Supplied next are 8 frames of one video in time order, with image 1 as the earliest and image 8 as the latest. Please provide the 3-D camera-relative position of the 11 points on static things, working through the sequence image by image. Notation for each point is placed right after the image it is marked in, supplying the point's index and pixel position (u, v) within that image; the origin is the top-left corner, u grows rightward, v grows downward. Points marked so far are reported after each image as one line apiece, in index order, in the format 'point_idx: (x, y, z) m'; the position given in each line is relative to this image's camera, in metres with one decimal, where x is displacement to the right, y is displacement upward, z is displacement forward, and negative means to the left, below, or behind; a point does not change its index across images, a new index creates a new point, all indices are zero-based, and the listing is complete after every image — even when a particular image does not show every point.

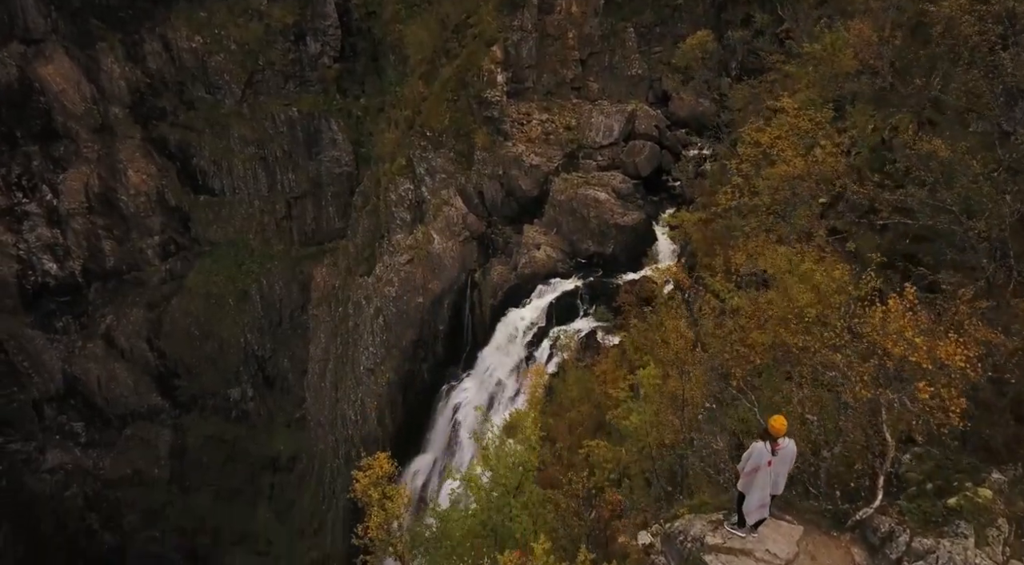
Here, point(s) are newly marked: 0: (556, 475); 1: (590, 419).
0: (+1.4, -4.9, +18.6) m
1: (+2.1, -3.7, +19.1) m
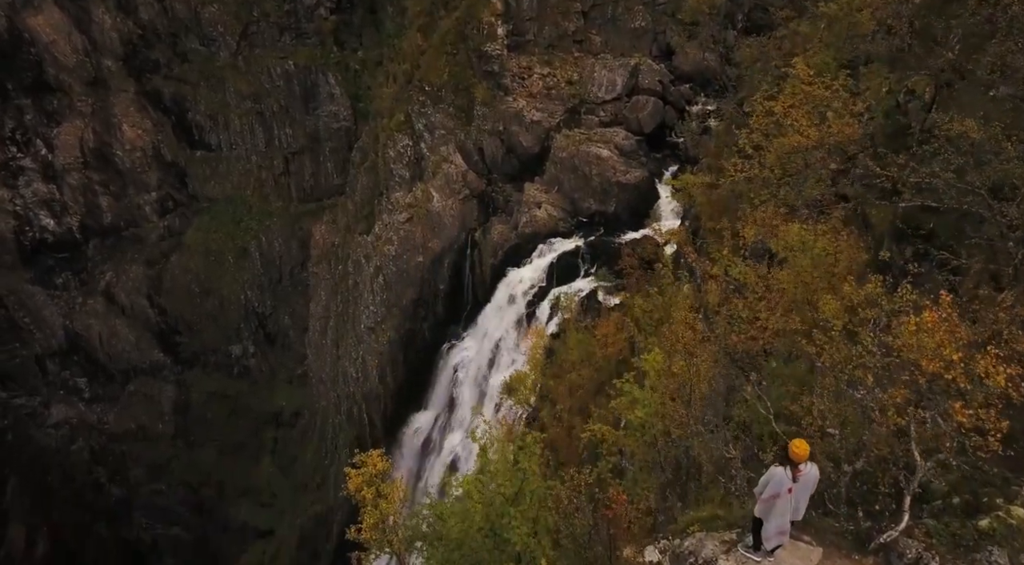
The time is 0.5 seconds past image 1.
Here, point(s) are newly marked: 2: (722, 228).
0: (+1.4, -4.0, +18.7) m
1: (+2.1, -2.7, +19.0) m
2: (+4.0, +1.1, +13.7) m
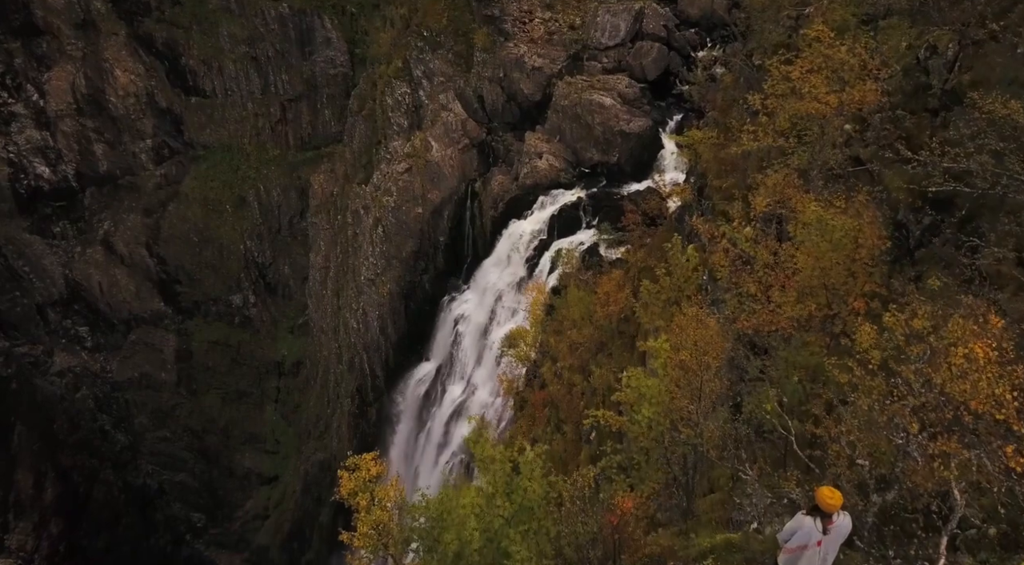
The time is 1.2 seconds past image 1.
0: (+1.4, -2.9, +18.6) m
1: (+2.1, -1.6, +18.9) m
2: (+4.0, +1.8, +13.3) m
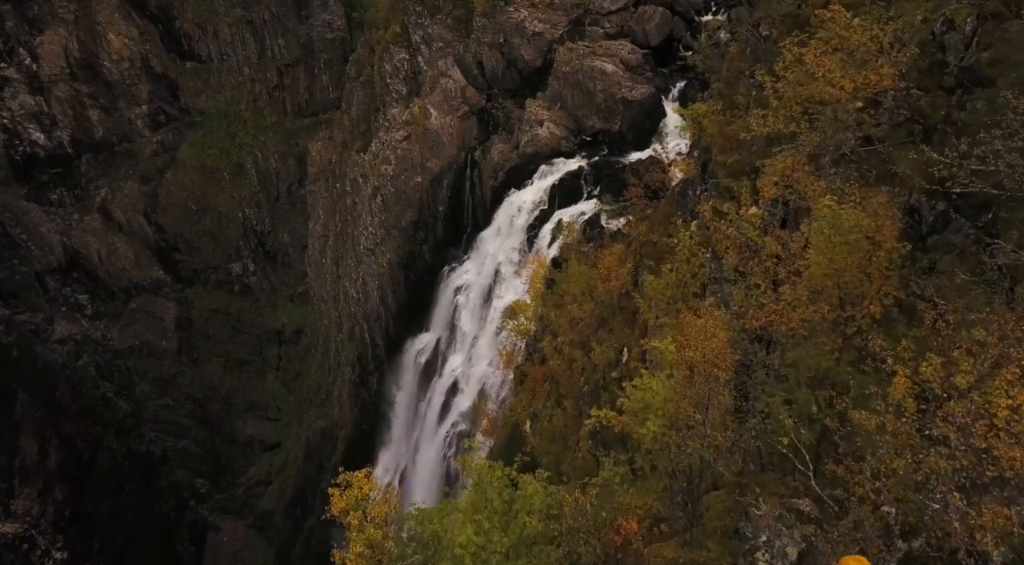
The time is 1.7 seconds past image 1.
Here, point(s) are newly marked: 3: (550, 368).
0: (+1.4, -2.2, +18.5) m
1: (+2.1, -0.9, +18.7) m
2: (+4.0, +2.2, +13.0) m
3: (+1.0, -2.3, +19.6) m
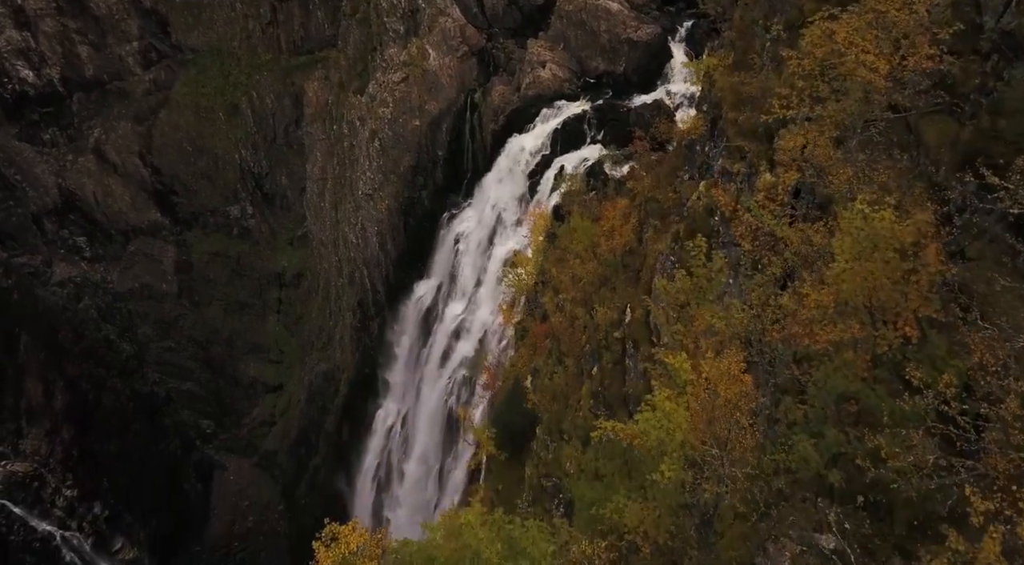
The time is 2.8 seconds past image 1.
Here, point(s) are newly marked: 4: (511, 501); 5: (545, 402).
0: (+1.4, -1.1, +18.3) m
1: (+2.1, +0.2, +18.3) m
2: (+4.1, +2.8, +12.4) m
3: (+1.0, -1.1, +19.4) m
4: (0.0, -5.6, +18.7) m
5: (+0.9, -3.1, +18.3) m
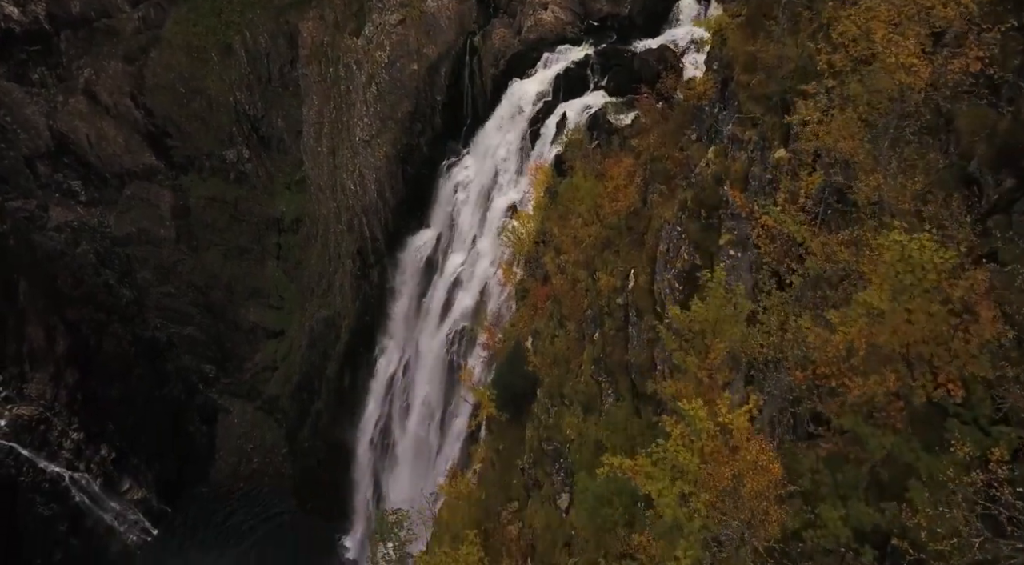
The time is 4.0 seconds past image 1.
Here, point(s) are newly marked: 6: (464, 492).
0: (+1.4, -0.2, +17.9) m
1: (+2.2, +1.1, +17.9) m
2: (+4.1, +3.3, +11.7) m
3: (+1.0, -0.1, +19.1) m
4: (0.0, -4.6, +18.7) m
5: (+0.9, -2.1, +18.2) m
6: (-1.3, -5.5, +18.7) m
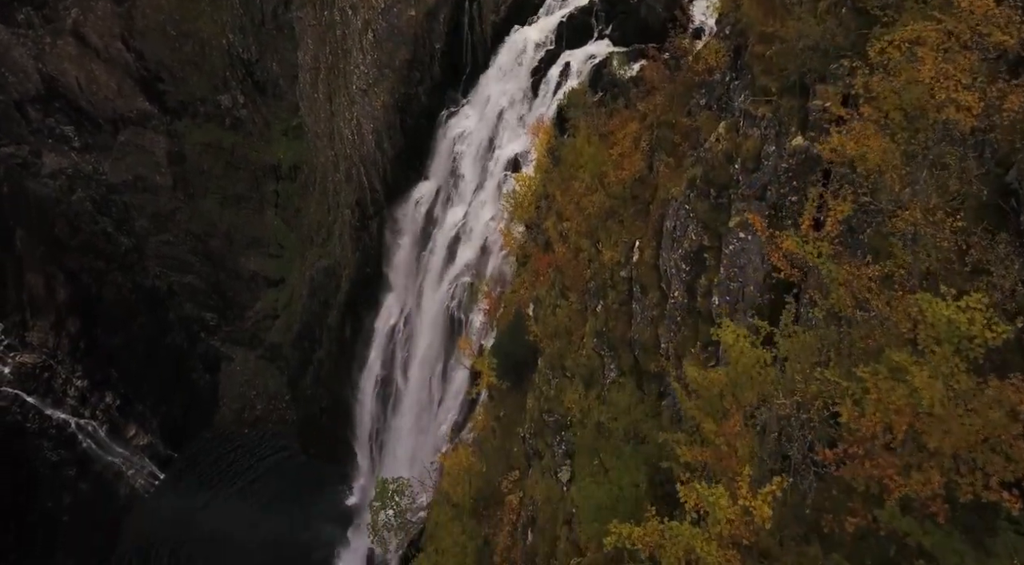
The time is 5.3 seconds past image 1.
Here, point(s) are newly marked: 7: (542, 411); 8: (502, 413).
0: (+1.4, +0.5, +17.5) m
1: (+2.2, +1.8, +17.4) m
2: (+4.1, +3.5, +11.1) m
3: (+1.1, +0.7, +18.6) m
4: (0.0, -3.8, +18.6) m
5: (+0.9, -1.4, +17.9) m
6: (-1.2, -4.7, +18.7) m
7: (+0.7, -3.0, +17.0) m
8: (-0.3, -3.5, +19.2) m
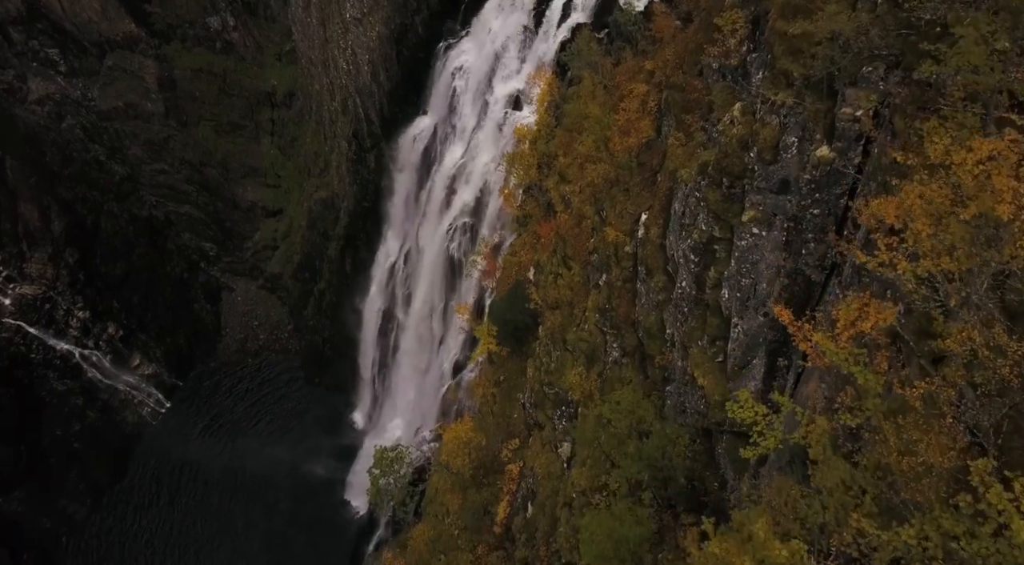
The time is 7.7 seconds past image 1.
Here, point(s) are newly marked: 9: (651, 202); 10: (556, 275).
0: (+1.4, +1.2, +16.8) m
1: (+2.2, +2.5, +16.5) m
2: (+4.1, +3.4, +10.1) m
3: (+1.1, +1.5, +17.9) m
4: (0.0, -2.9, +18.4) m
5: (+0.9, -0.6, +17.4) m
6: (-1.2, -3.8, +18.6) m
7: (+0.7, -2.4, +16.7) m
8: (-0.2, -2.6, +19.0) m
9: (+2.8, +1.5, +14.6) m
10: (+1.1, +0.2, +17.5) m
